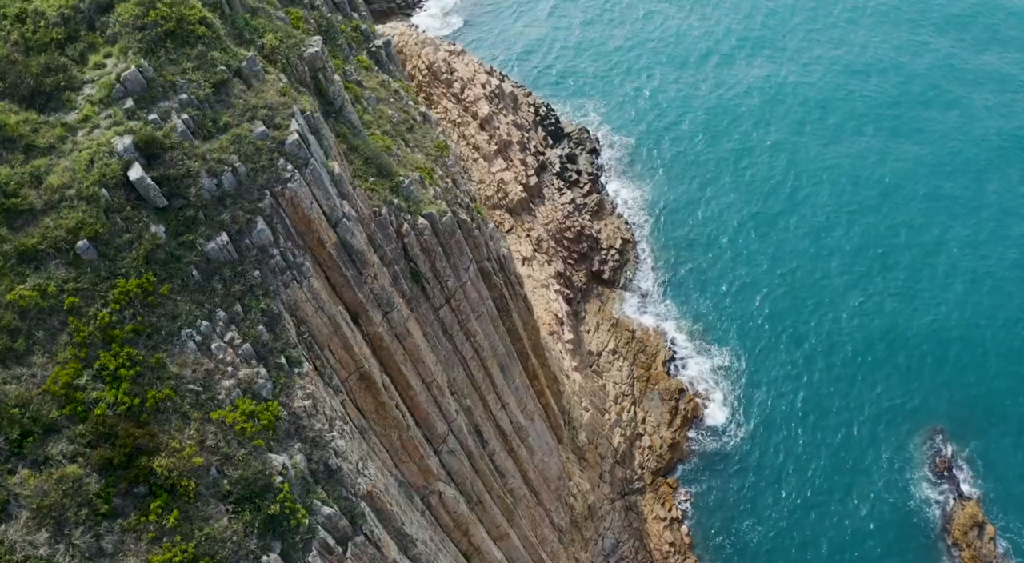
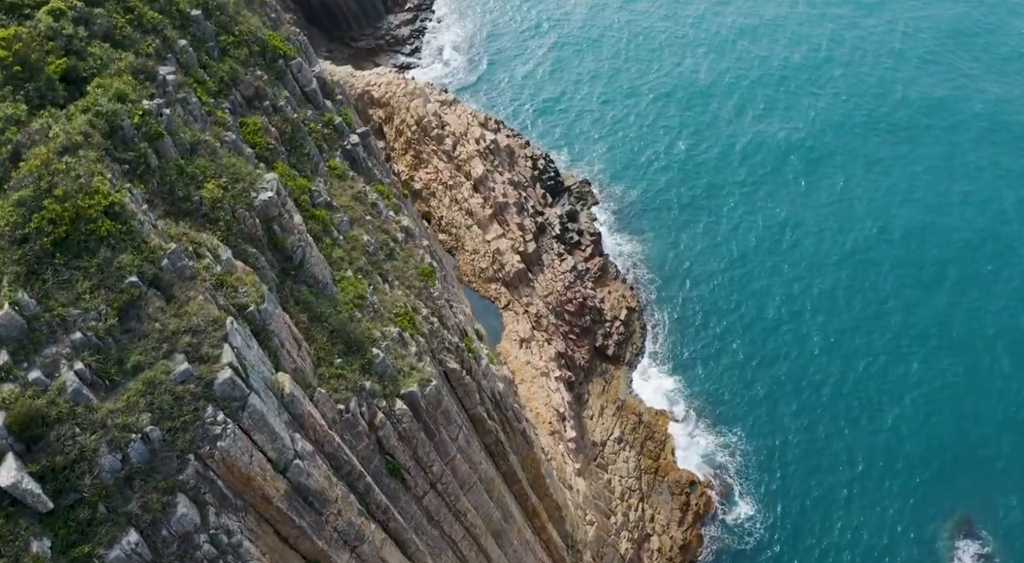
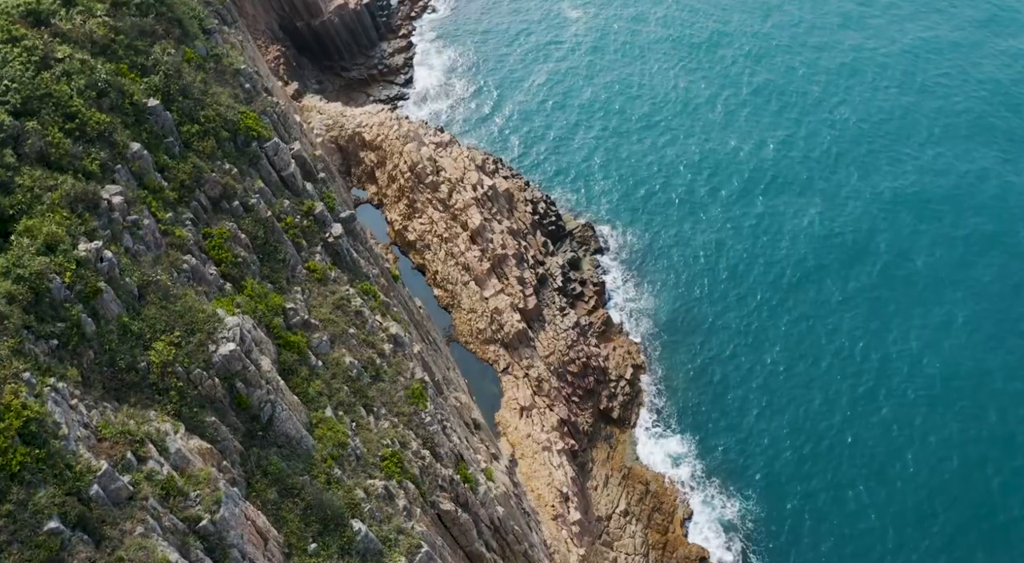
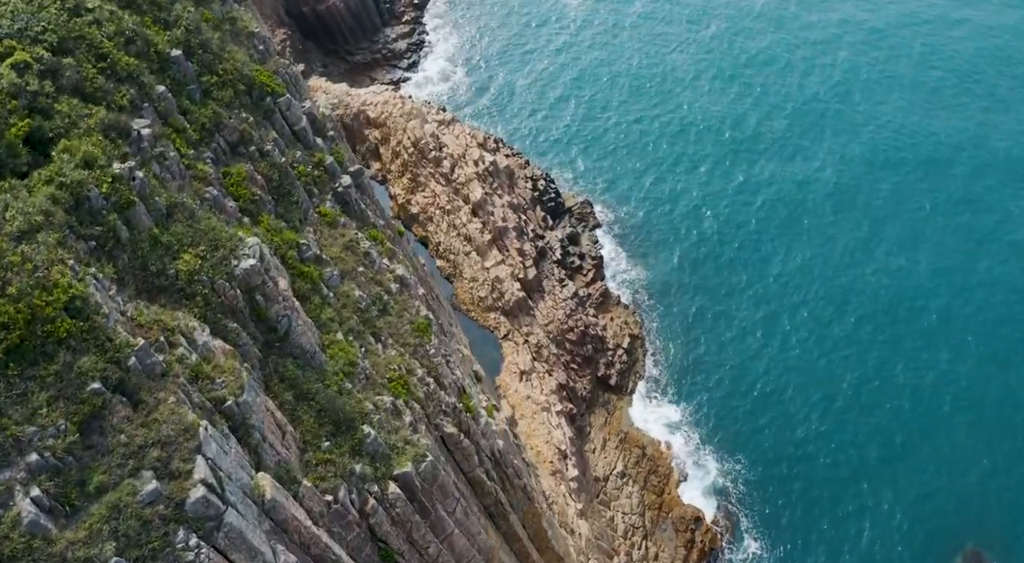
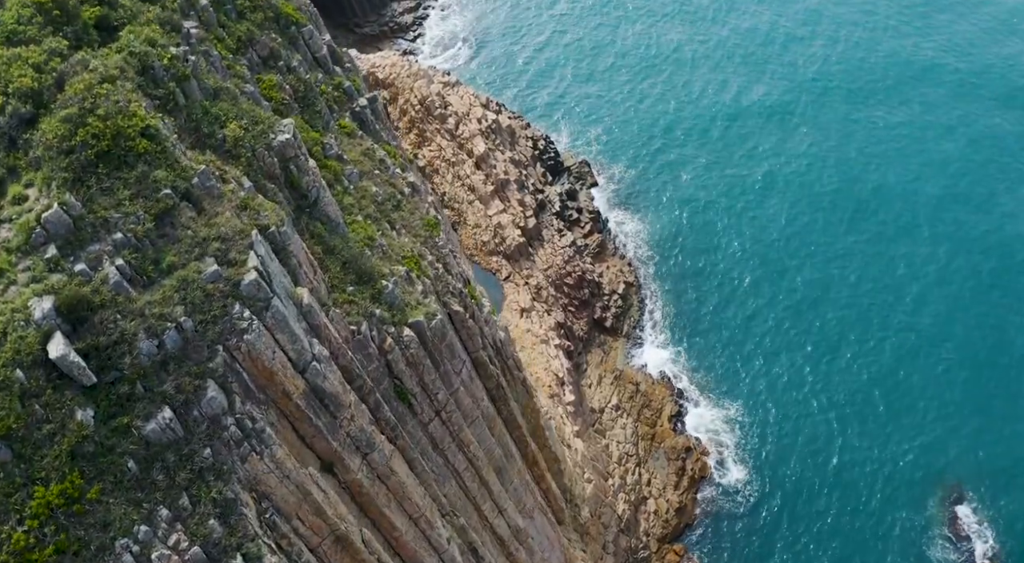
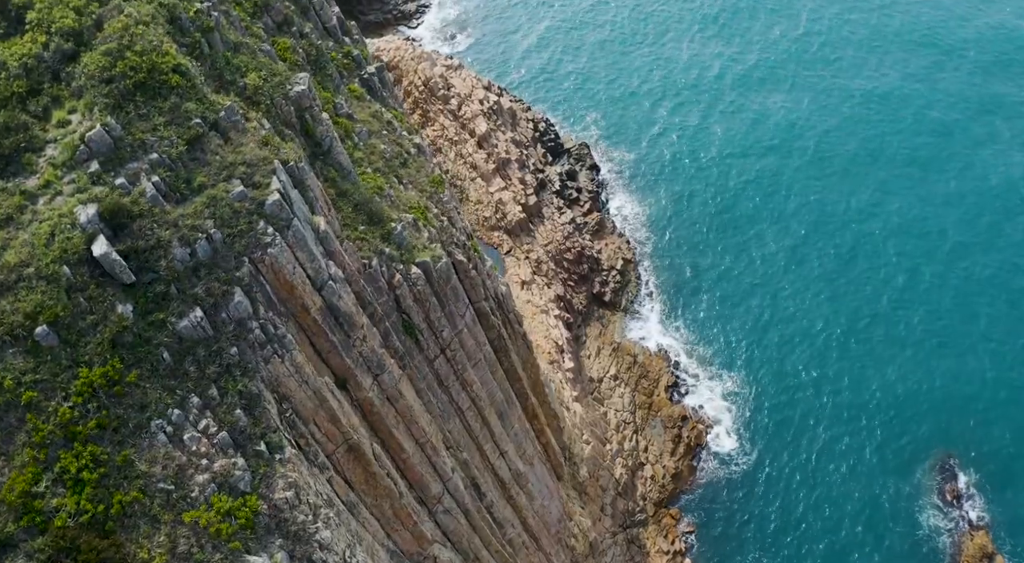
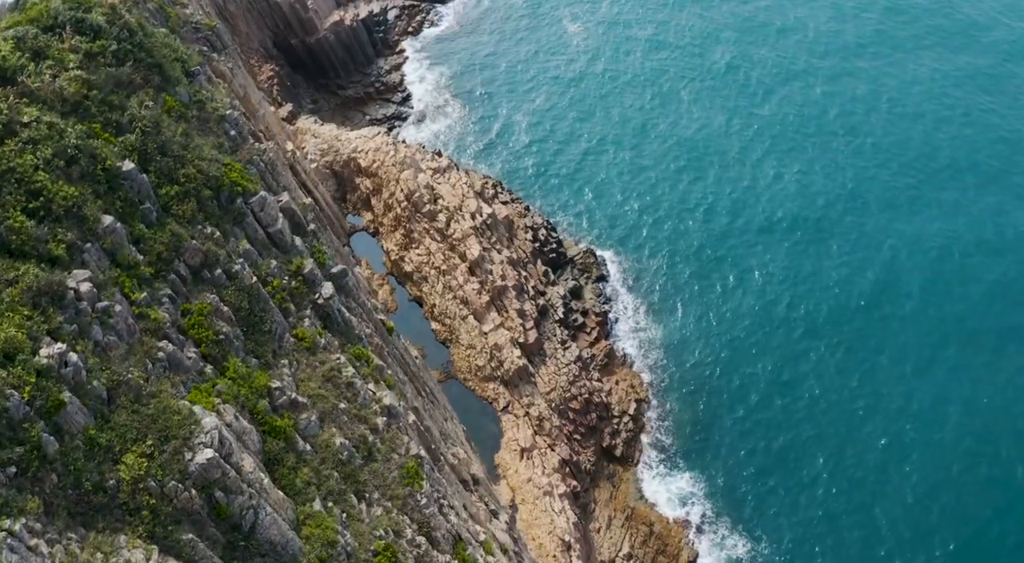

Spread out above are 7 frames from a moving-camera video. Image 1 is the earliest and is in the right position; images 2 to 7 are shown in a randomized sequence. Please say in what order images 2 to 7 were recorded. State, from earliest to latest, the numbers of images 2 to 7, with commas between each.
6, 5, 2, 4, 3, 7
